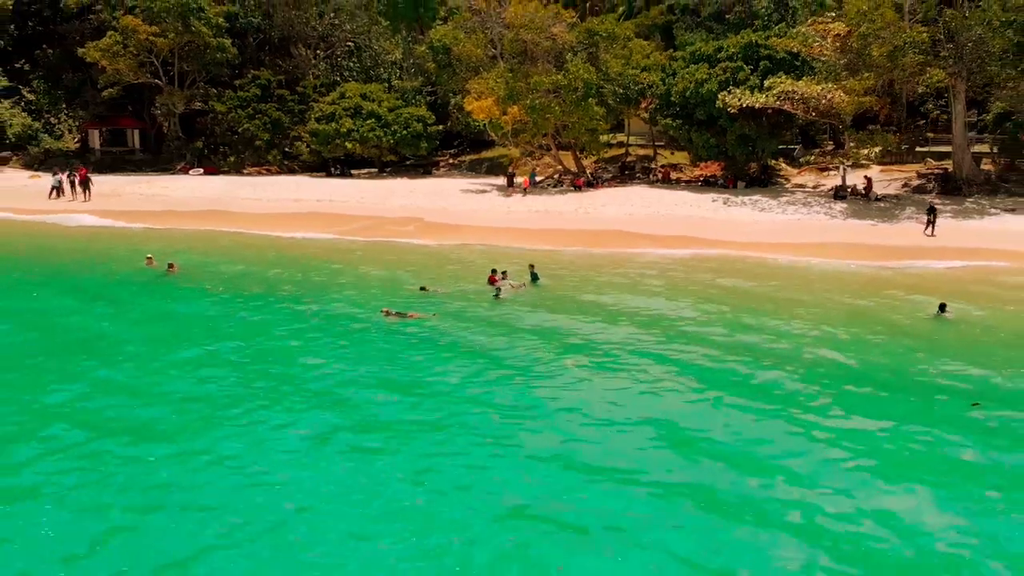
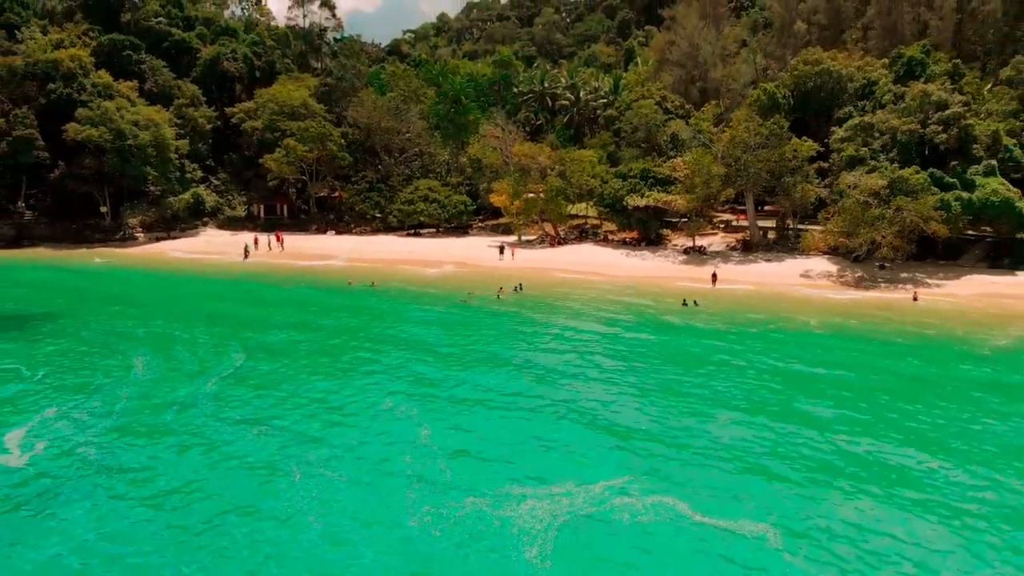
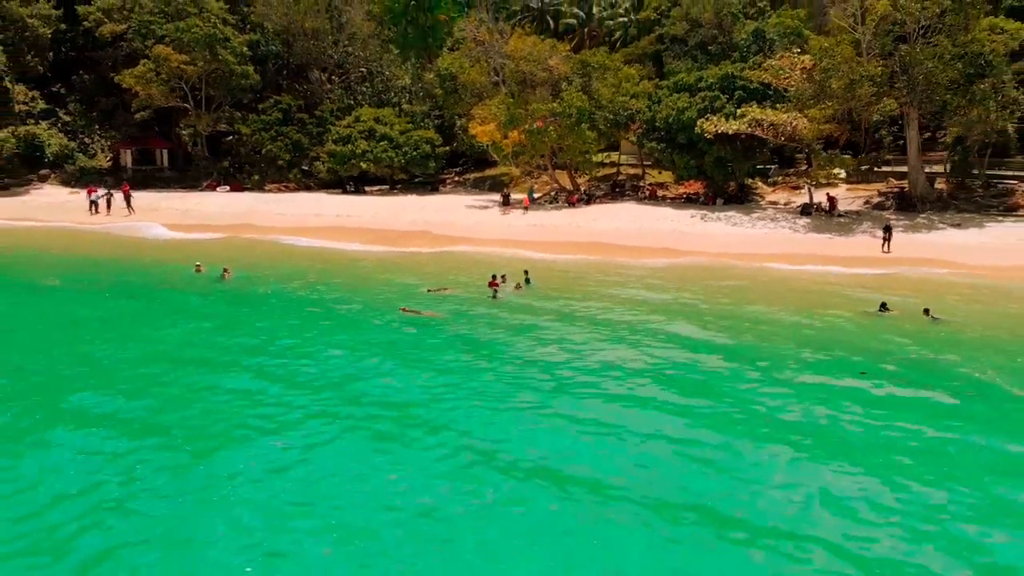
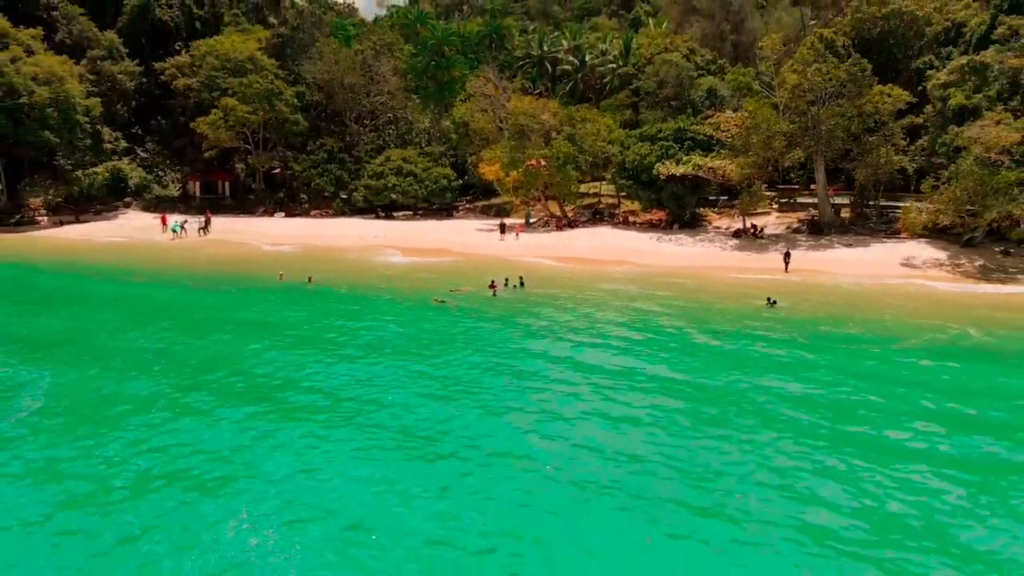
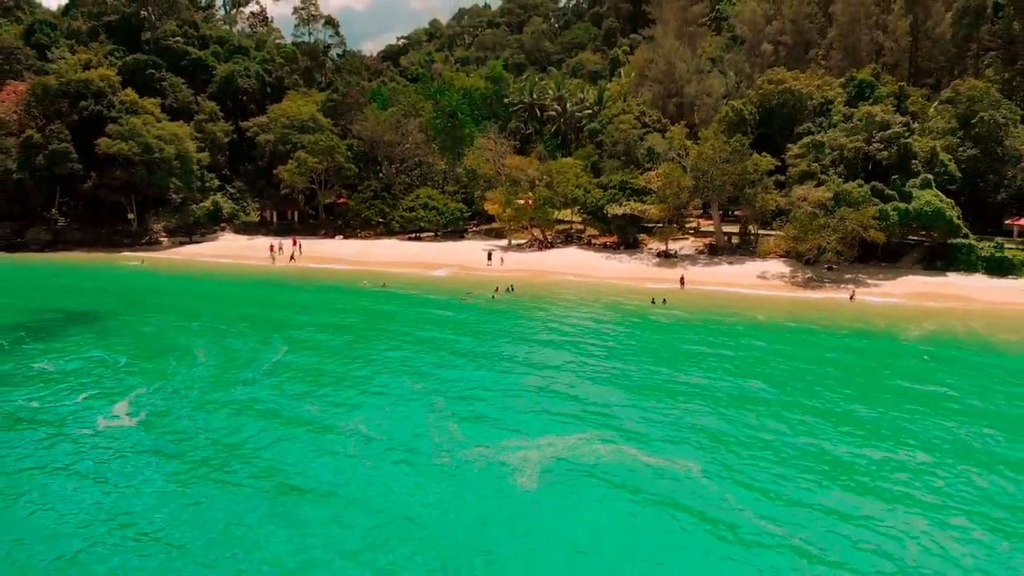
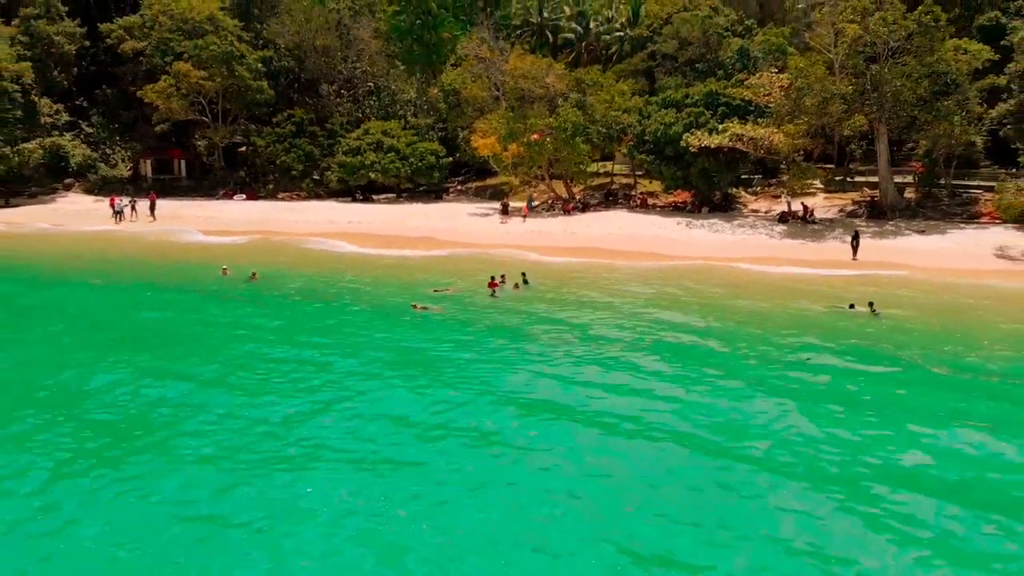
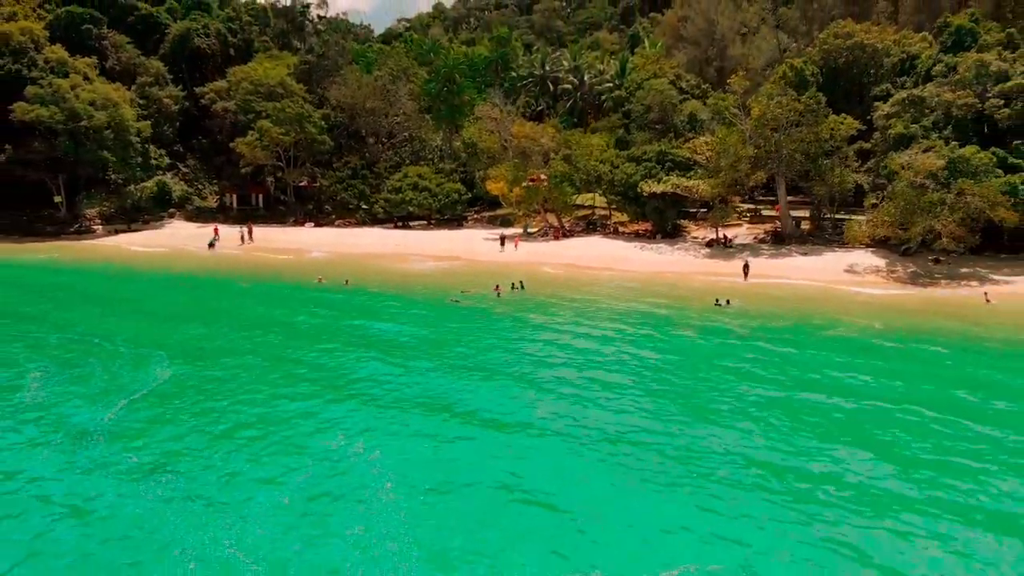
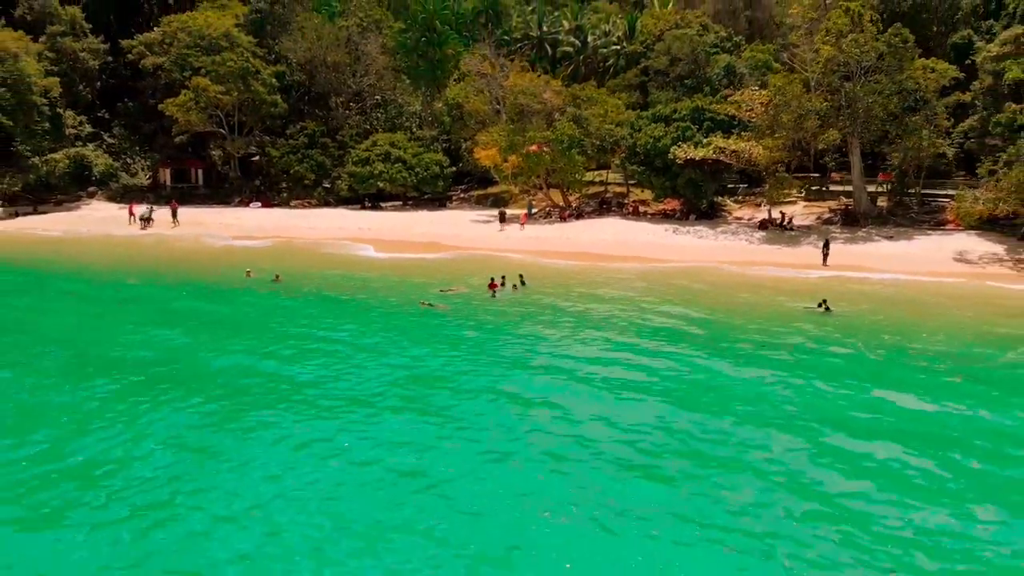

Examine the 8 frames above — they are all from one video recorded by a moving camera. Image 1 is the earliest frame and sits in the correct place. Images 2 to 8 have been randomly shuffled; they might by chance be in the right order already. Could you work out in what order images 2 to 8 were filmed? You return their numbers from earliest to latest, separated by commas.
3, 6, 8, 4, 7, 2, 5
